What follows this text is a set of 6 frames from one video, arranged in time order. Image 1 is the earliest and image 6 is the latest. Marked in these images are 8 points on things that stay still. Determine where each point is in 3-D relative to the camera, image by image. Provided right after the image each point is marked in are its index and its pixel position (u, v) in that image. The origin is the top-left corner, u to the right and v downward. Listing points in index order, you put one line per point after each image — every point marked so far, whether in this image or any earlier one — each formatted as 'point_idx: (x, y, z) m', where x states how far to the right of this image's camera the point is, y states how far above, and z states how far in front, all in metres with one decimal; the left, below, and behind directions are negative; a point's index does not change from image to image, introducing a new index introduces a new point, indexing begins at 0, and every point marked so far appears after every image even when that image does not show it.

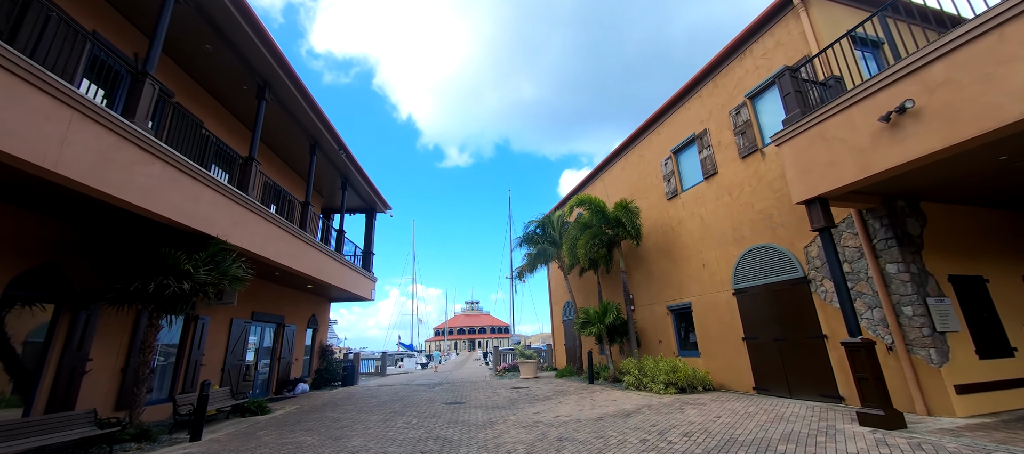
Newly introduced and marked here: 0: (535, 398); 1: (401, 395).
0: (+0.6, -4.3, +9.6) m
1: (-3.5, -5.3, +12.0) m
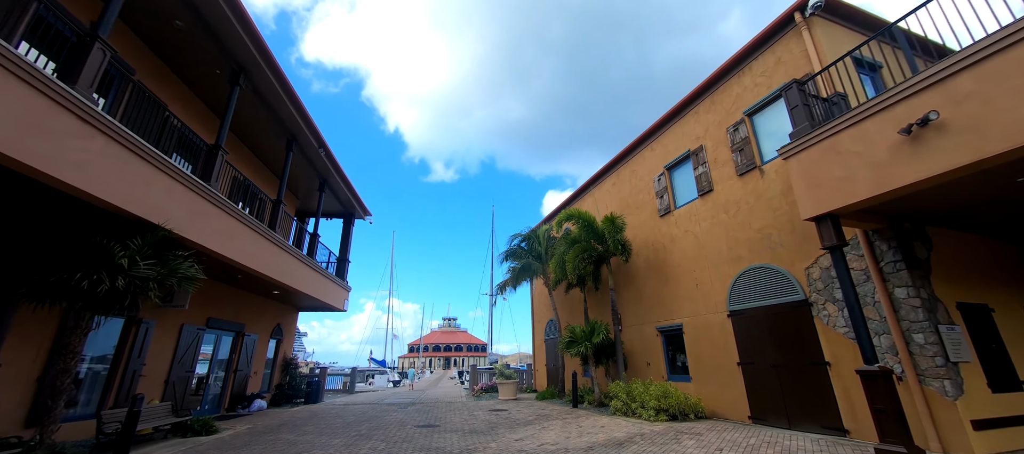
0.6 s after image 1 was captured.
0: (+0.1, -4.6, +8.9) m
1: (-4.1, -5.4, +11.0) m
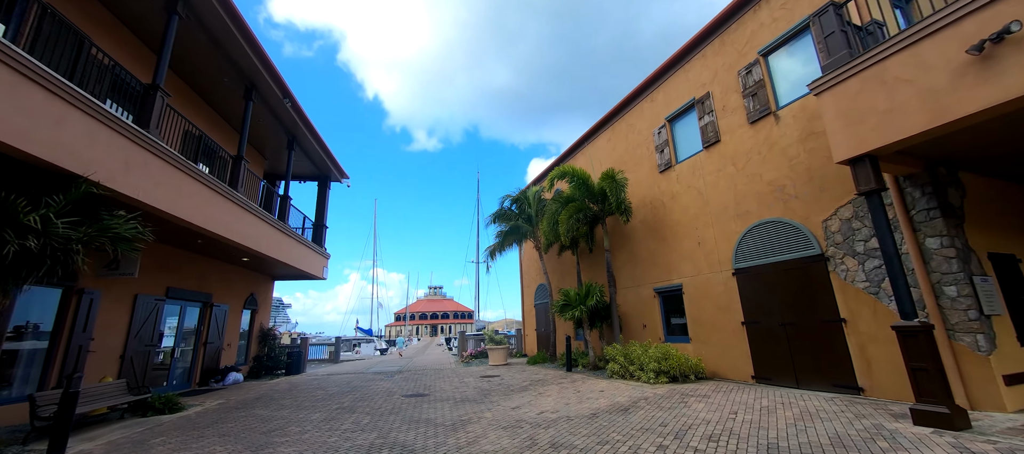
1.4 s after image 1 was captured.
0: (-0.1, -3.6, +8.4) m
1: (-4.3, -4.3, +10.4) m
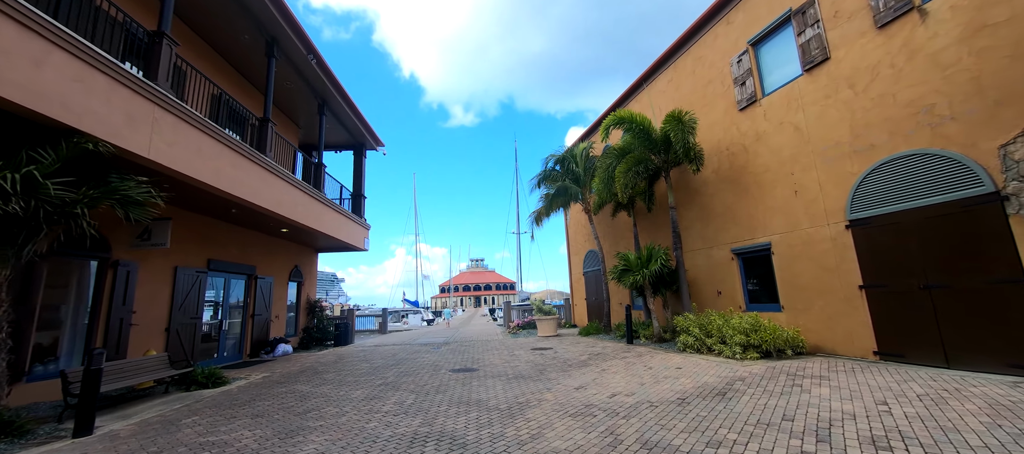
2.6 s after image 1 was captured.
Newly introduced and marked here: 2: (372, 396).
0: (+1.1, -2.7, +7.5) m
1: (-2.9, -3.4, +10.0) m
2: (-2.1, -2.6, +5.9) m
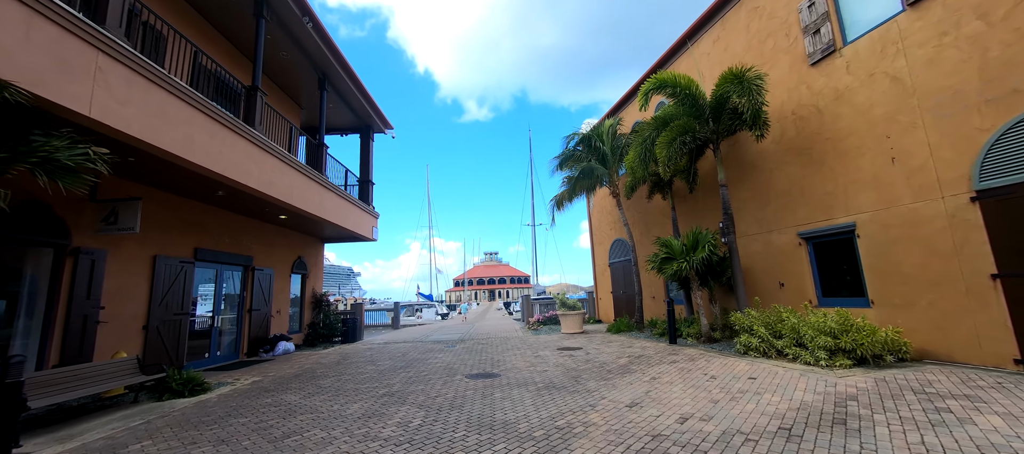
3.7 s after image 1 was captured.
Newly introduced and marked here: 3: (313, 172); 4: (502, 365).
0: (+1.5, -2.3, +6.2) m
1: (-2.4, -3.0, +8.9) m
2: (-1.7, -2.3, +4.8) m
3: (-5.0, +1.4, +9.6) m
4: (-0.2, -2.6, +7.3) m
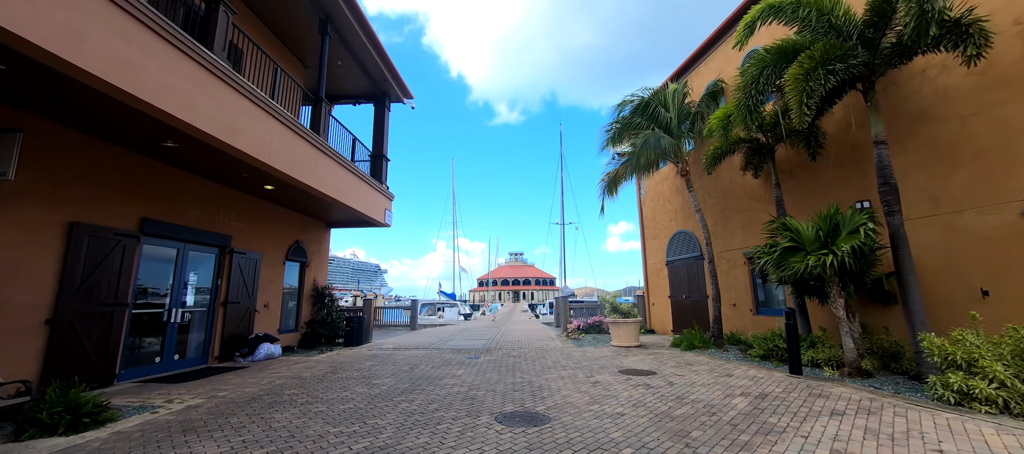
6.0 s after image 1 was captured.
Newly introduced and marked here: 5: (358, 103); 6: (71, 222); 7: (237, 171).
0: (+2.1, -1.9, +3.7) m
1: (-1.6, -2.5, +6.6) m
2: (-1.2, -1.8, +2.5) m
3: (-4.1, +1.9, +7.5) m
4: (+0.5, -2.2, +4.9) m
5: (-5.0, +4.0, +12.5) m
6: (-6.0, +0.1, +5.2) m
7: (-5.0, +1.0, +6.9) m
